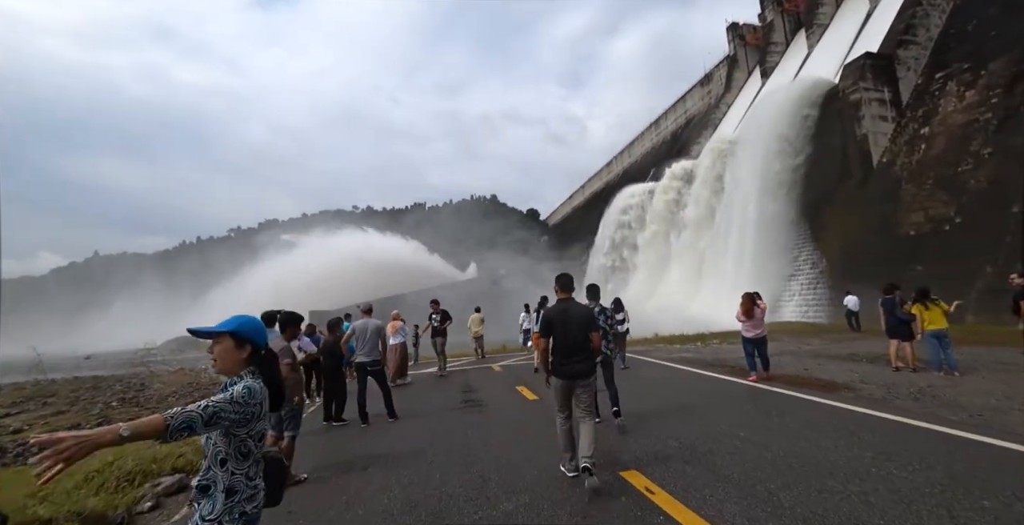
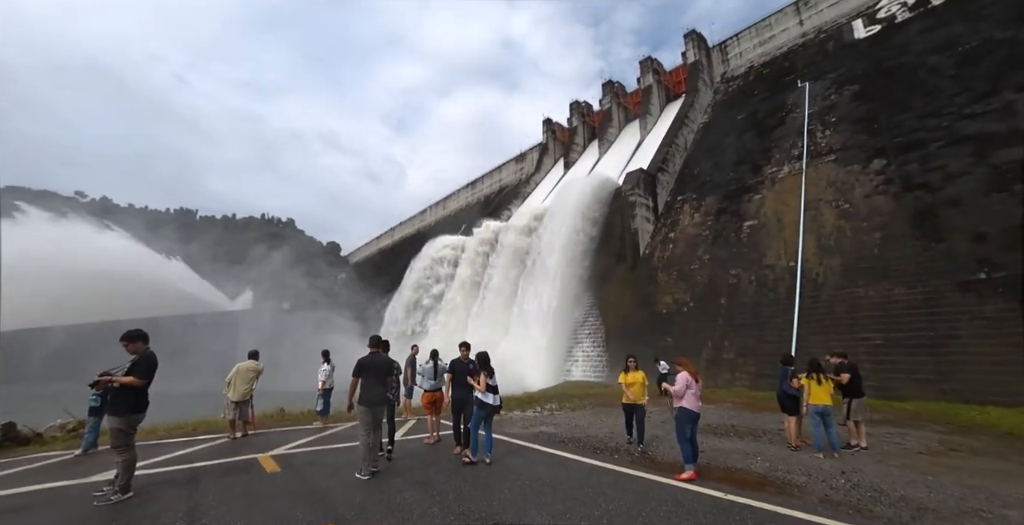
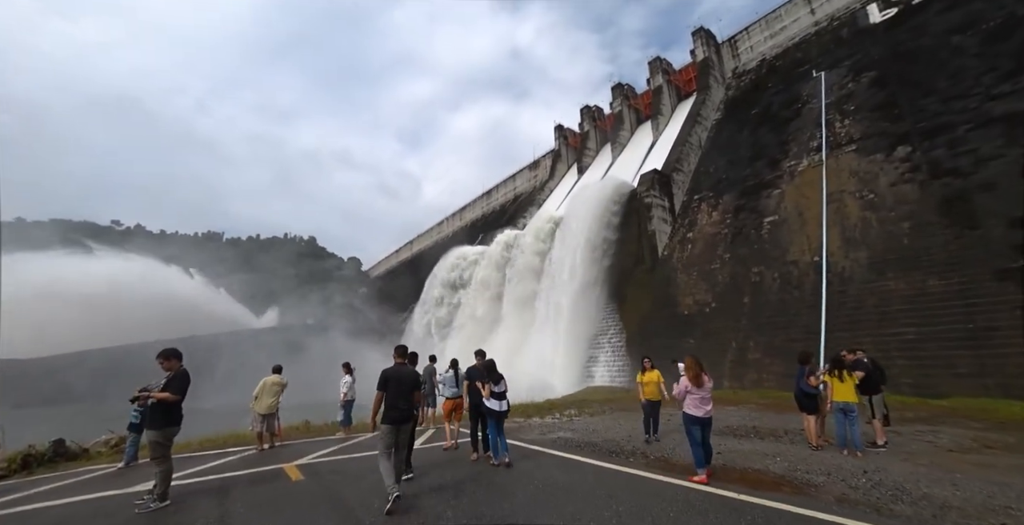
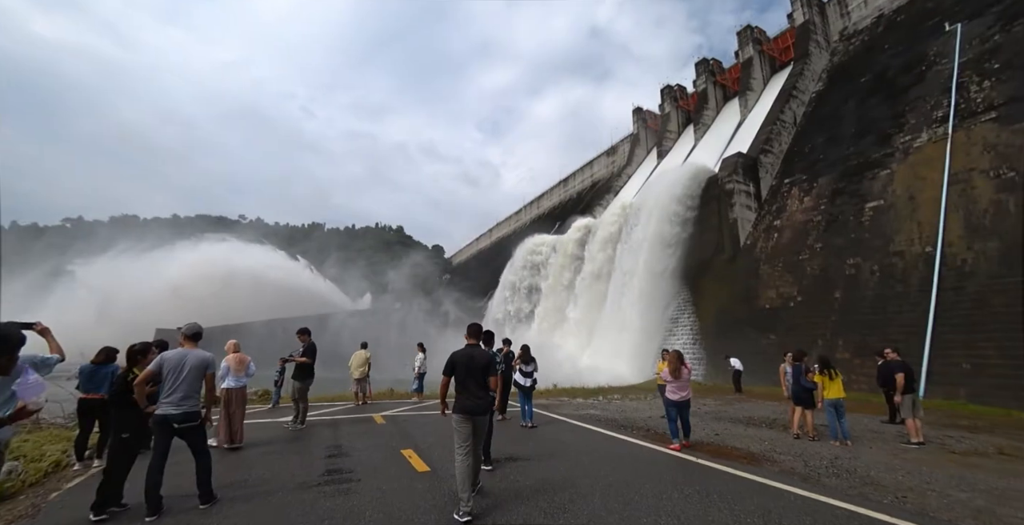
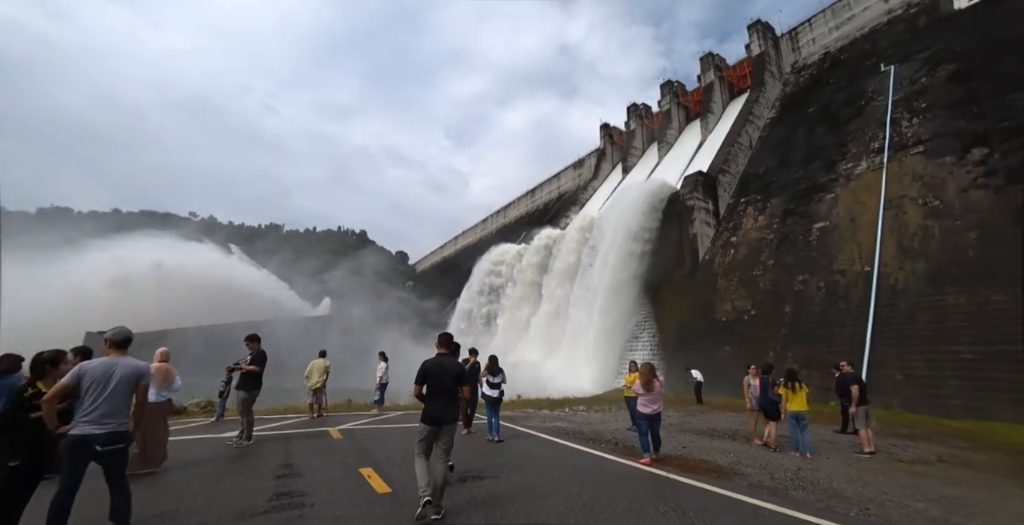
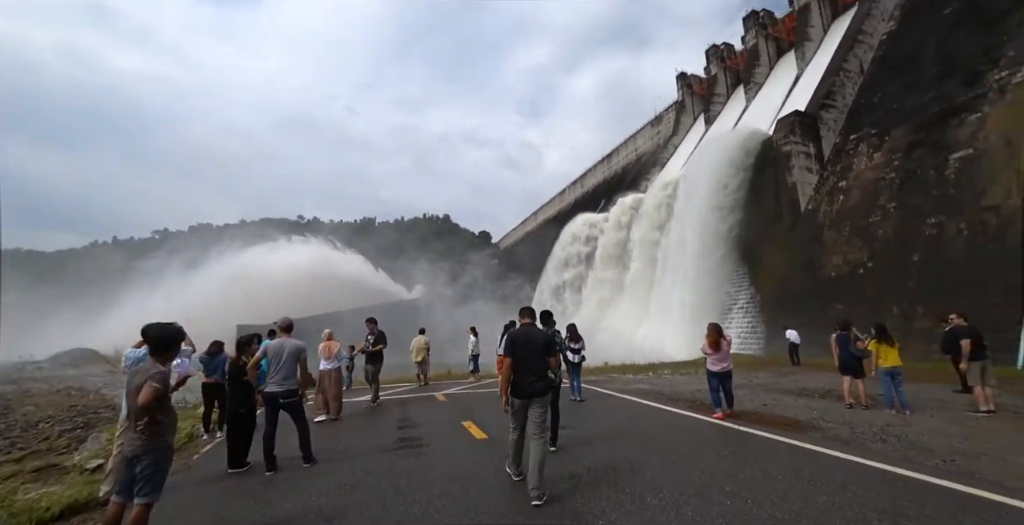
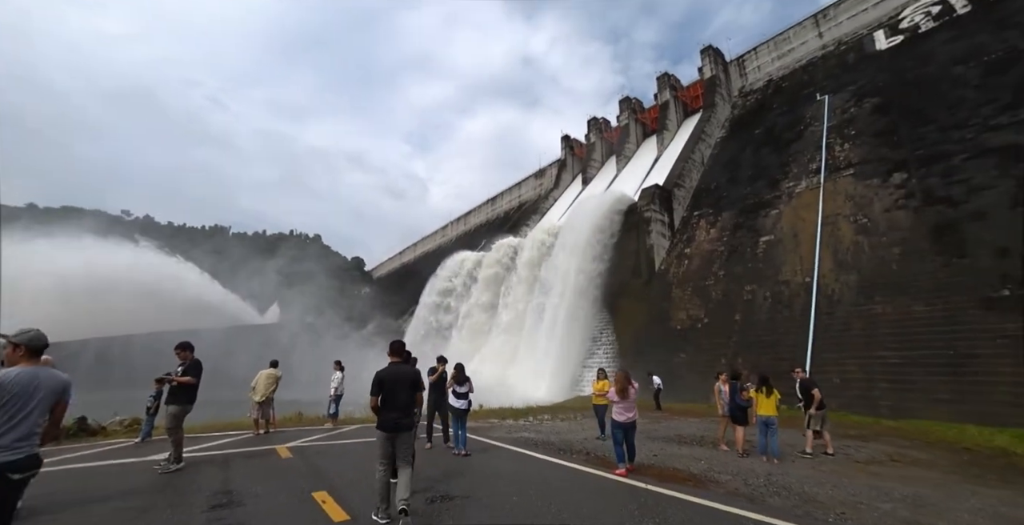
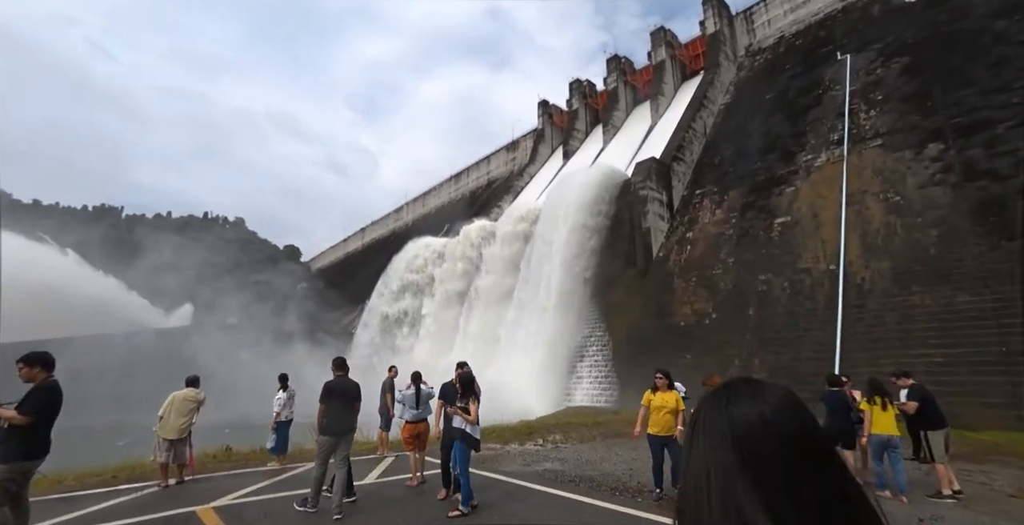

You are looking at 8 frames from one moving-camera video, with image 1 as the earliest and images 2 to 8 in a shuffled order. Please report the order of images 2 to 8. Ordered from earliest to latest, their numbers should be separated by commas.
6, 4, 5, 7, 3, 2, 8
